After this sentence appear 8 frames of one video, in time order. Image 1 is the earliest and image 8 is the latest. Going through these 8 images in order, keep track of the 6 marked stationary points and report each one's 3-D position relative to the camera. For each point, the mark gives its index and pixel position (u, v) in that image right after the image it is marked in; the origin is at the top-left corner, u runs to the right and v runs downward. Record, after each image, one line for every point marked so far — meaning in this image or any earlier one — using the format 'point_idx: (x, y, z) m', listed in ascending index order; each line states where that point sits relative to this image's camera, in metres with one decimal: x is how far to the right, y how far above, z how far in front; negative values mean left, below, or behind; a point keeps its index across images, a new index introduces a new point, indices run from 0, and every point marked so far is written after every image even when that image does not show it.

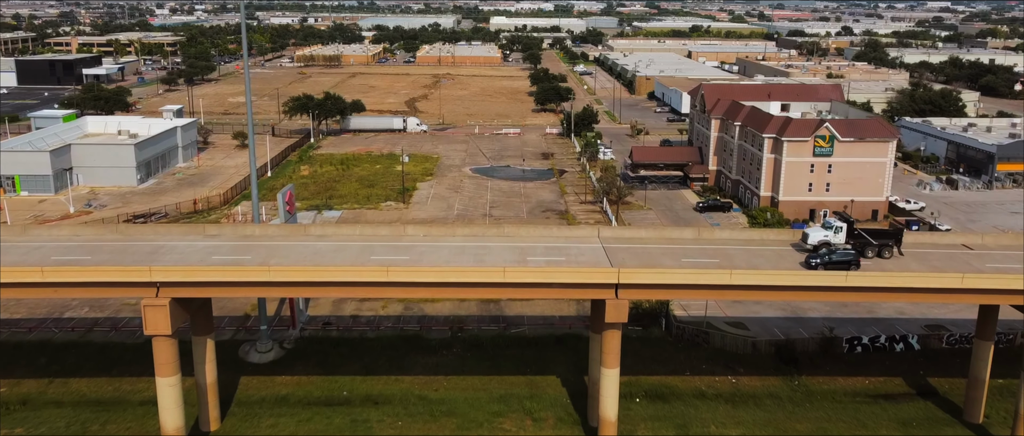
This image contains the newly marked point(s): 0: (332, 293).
0: (-4.3, -1.8, +17.5) m
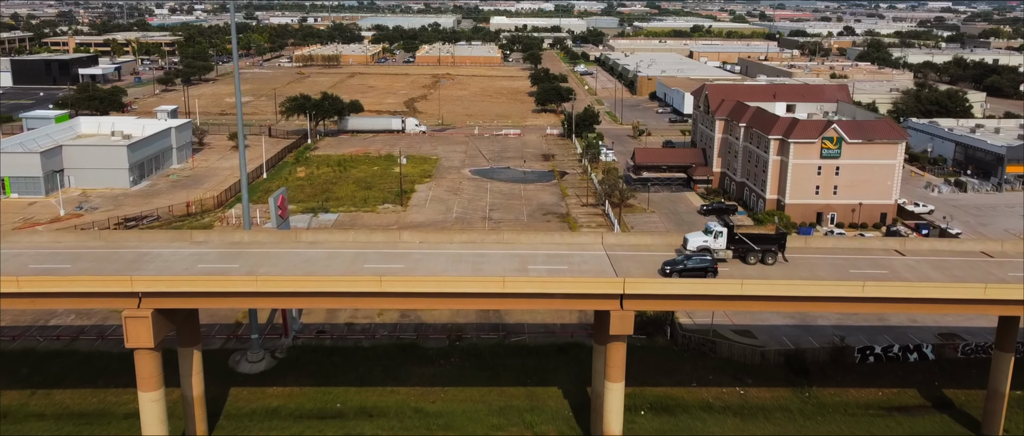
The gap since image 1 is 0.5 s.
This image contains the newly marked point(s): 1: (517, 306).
0: (-4.3, -2.0, +16.6) m
1: (+0.1, -2.0, +16.7) m
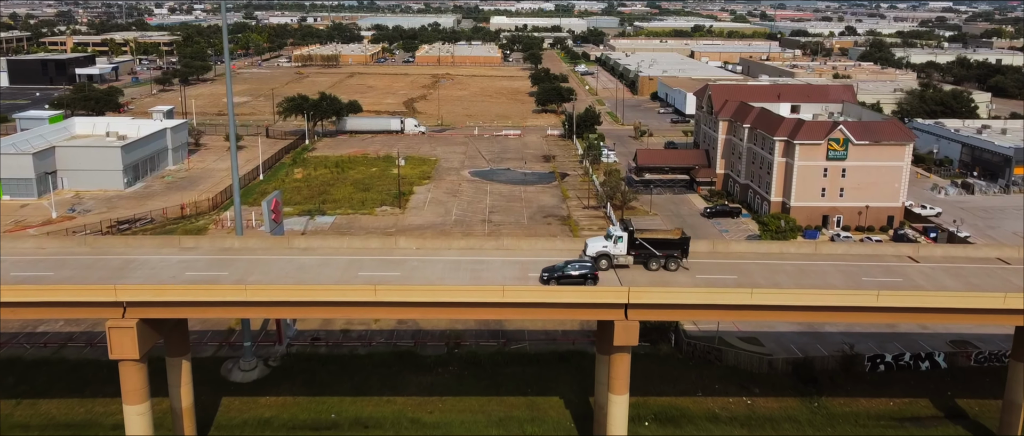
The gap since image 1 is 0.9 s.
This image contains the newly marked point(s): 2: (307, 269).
0: (-4.3, -2.1, +16.0) m
1: (+0.1, -2.1, +16.1) m
2: (-4.8, -1.2, +17.3) m
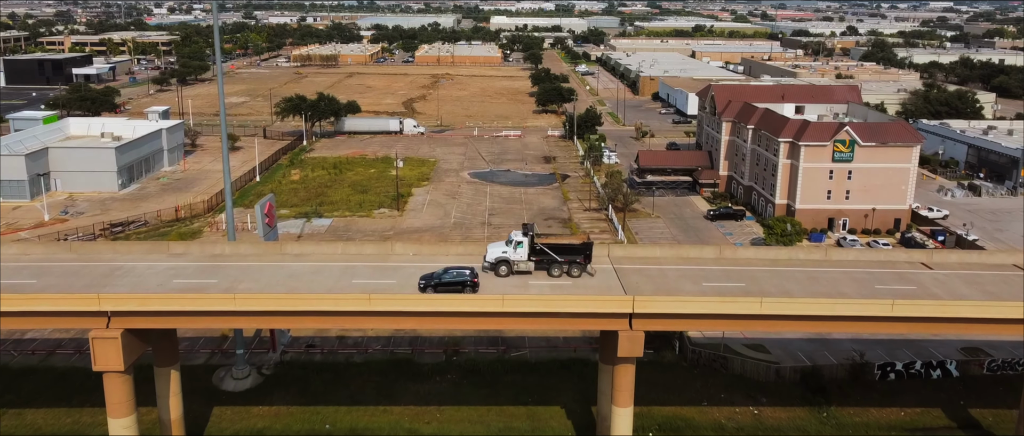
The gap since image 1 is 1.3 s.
0: (-4.3, -2.2, +15.4) m
1: (+0.1, -2.3, +15.5) m
2: (-4.8, -1.4, +16.7) m
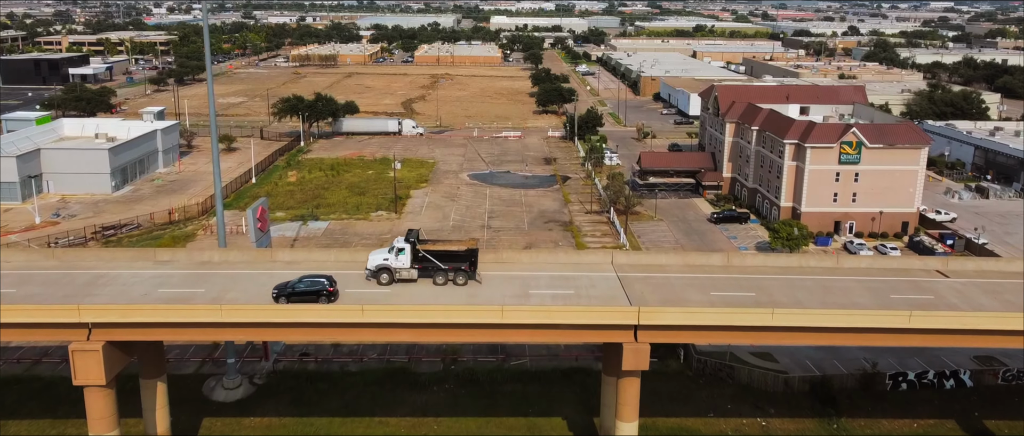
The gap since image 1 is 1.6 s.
0: (-4.3, -2.4, +14.7) m
1: (+0.1, -2.4, +14.8) m
2: (-4.9, -1.5, +16.0) m
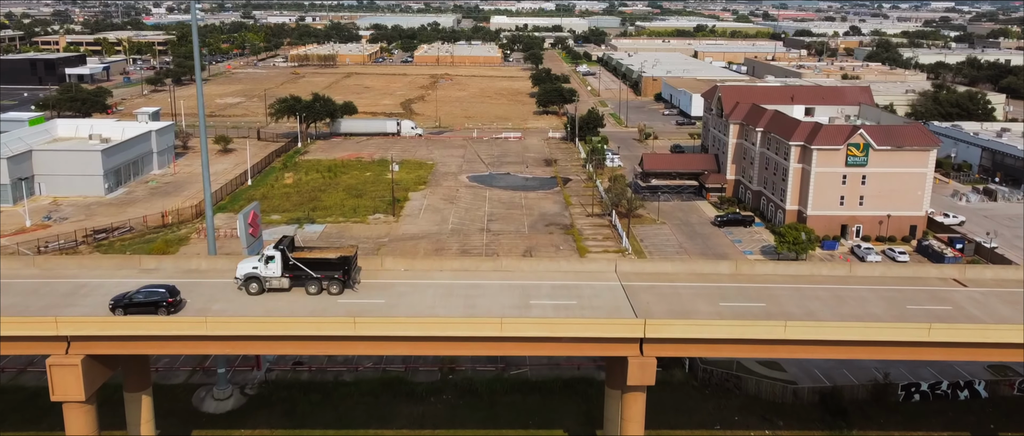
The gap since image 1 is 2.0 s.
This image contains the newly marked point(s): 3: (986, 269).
0: (-4.3, -2.5, +14.0) m
1: (+0.1, -2.6, +14.1) m
2: (-4.9, -1.6, +15.3) m
3: (+11.0, -1.2, +17.1) m
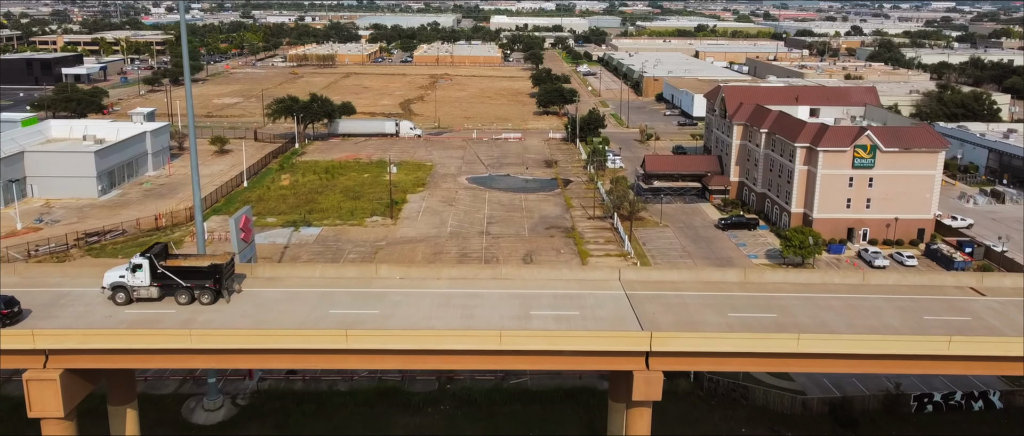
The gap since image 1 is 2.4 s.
0: (-4.3, -2.6, +13.4) m
1: (+0.1, -2.7, +13.5) m
2: (-4.9, -1.8, +14.7) m
3: (+11.0, -1.3, +16.4) m
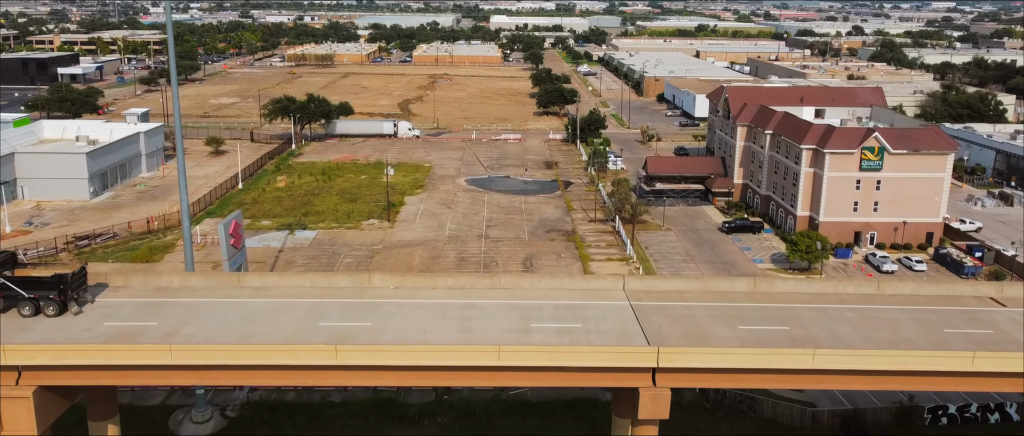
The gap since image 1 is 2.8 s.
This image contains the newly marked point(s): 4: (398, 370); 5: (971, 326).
0: (-4.3, -2.8, +12.6) m
1: (+0.1, -2.8, +12.8) m
2: (-4.9, -1.9, +14.0) m
3: (+11.0, -1.5, +15.7) m
4: (-2.0, -2.6, +12.6) m
5: (+8.9, -2.1, +14.2) m
